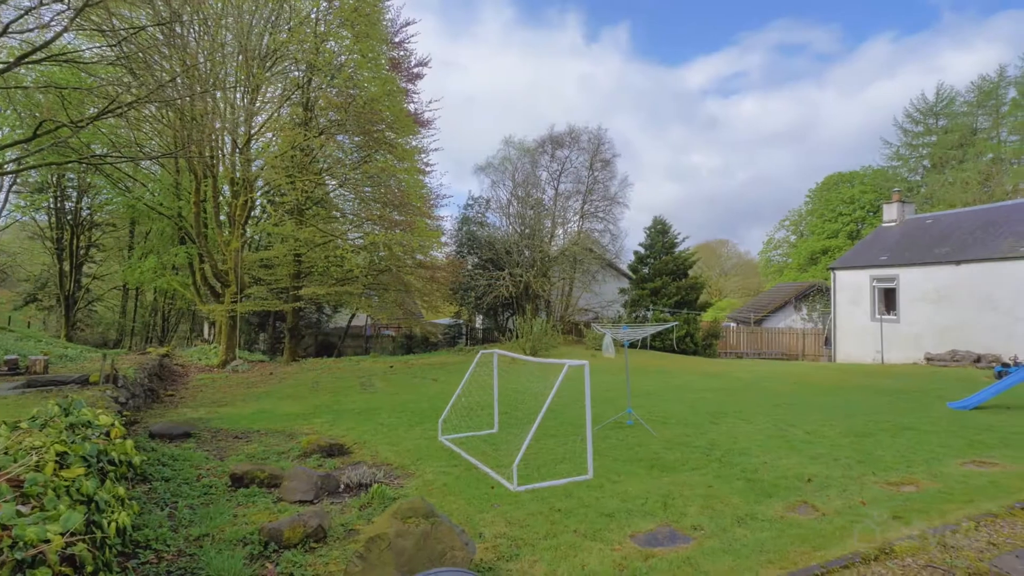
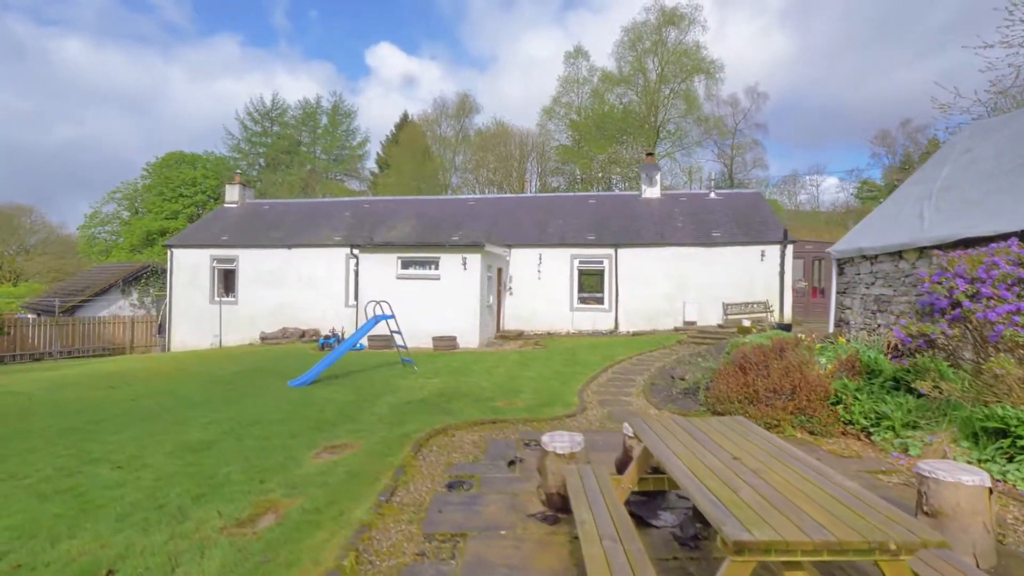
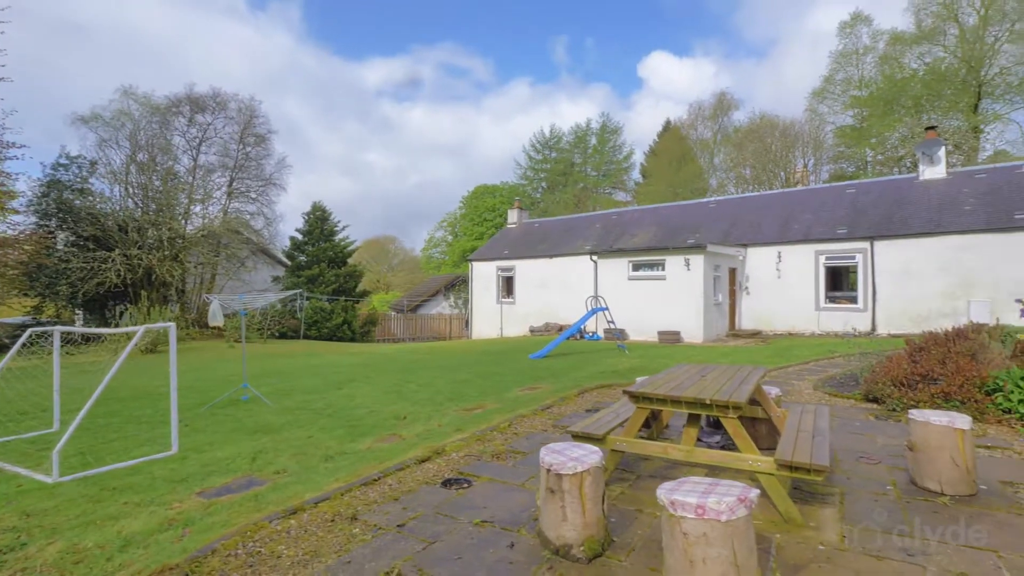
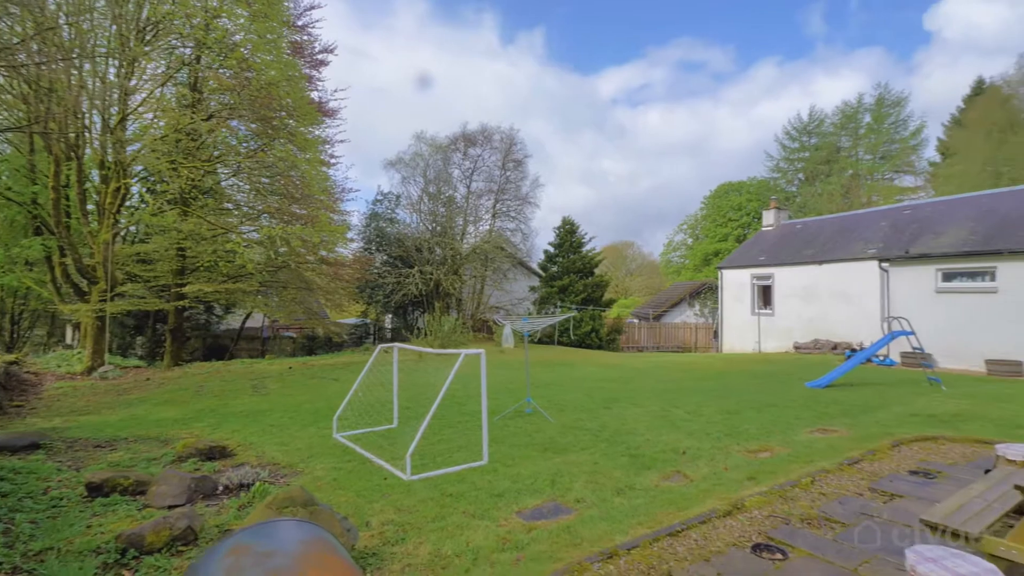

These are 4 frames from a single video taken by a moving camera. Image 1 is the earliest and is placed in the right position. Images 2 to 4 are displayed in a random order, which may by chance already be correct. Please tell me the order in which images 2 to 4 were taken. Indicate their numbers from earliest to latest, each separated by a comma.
4, 3, 2
